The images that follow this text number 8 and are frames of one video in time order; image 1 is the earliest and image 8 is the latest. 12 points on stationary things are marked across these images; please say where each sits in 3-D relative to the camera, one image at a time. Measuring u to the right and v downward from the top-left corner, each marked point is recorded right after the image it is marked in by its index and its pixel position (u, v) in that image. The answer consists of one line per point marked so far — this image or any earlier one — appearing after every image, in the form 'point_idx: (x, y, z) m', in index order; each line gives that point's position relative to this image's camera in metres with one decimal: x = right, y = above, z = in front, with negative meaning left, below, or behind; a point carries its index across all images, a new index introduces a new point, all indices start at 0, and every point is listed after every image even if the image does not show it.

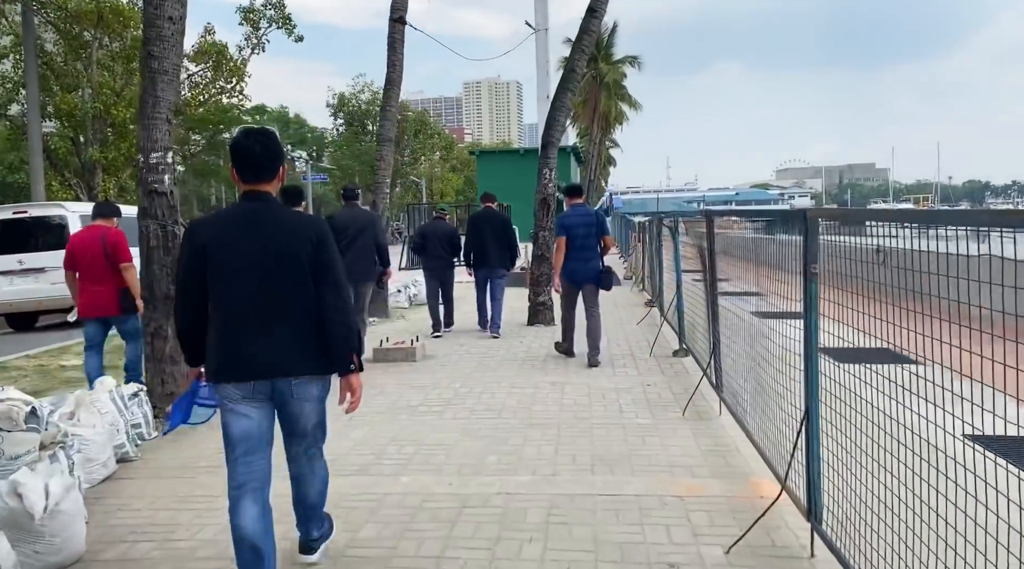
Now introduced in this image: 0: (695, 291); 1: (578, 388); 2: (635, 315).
0: (+1.9, -0.1, +8.7) m
1: (+0.6, -0.9, +7.6) m
2: (+2.0, -0.5, +13.5) m
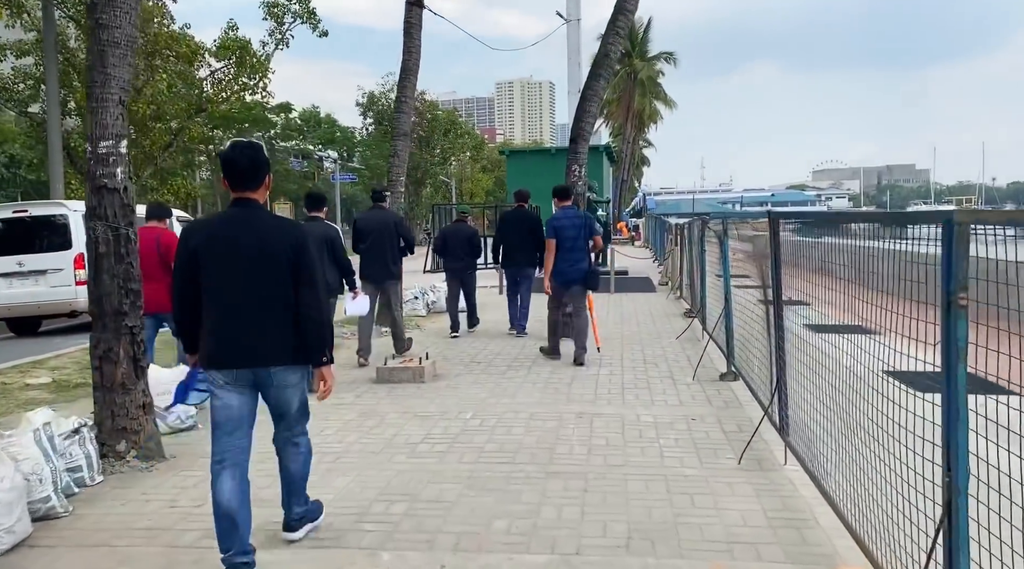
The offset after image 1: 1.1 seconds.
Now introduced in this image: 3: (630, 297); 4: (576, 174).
0: (+2.1, -0.2, +7.5) m
1: (+0.7, -1.1, +6.4) m
2: (+2.4, -0.6, +12.3) m
3: (+2.4, -0.3, +17.0) m
4: (+0.8, +1.5, +10.7) m
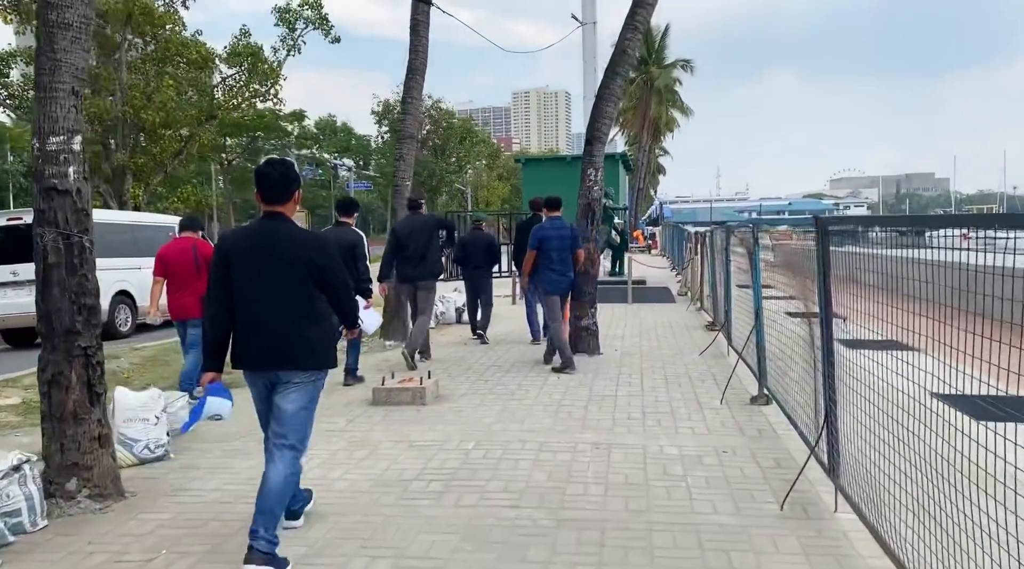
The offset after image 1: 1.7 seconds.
0: (+2.2, -0.3, +6.7) m
1: (+0.8, -1.2, +5.7) m
2: (+2.5, -0.8, +11.5) m
3: (+2.7, -0.5, +16.2) m
4: (+1.0, +1.3, +9.9) m
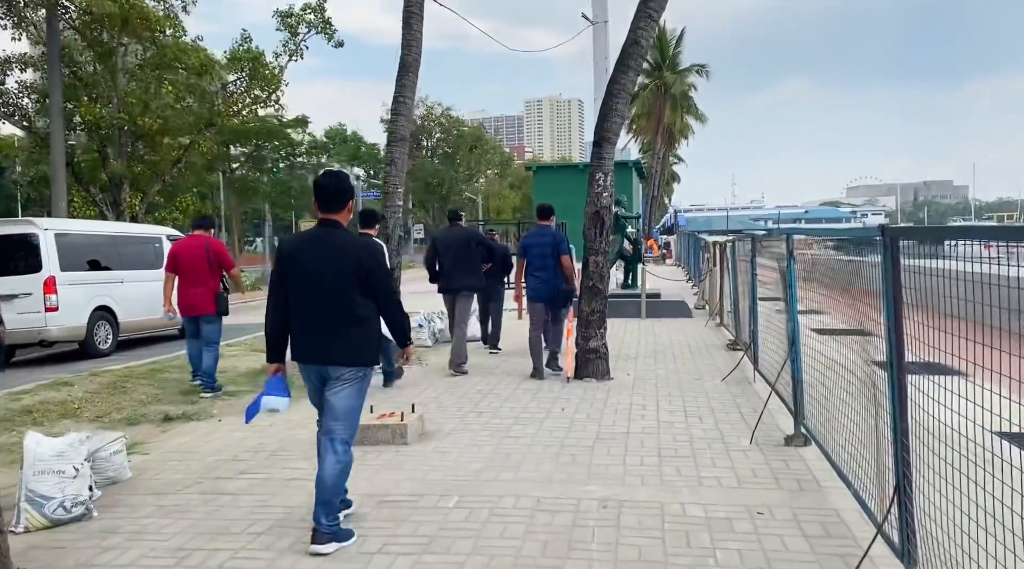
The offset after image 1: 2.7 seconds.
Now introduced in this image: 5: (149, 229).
0: (+2.1, -0.5, +5.7) m
1: (+0.7, -1.3, +4.7) m
2: (+2.6, -1.0, +10.5) m
3: (+2.8, -0.7, +15.2) m
4: (+1.0, +1.1, +9.0) m
5: (-7.1, +1.1, +16.1) m
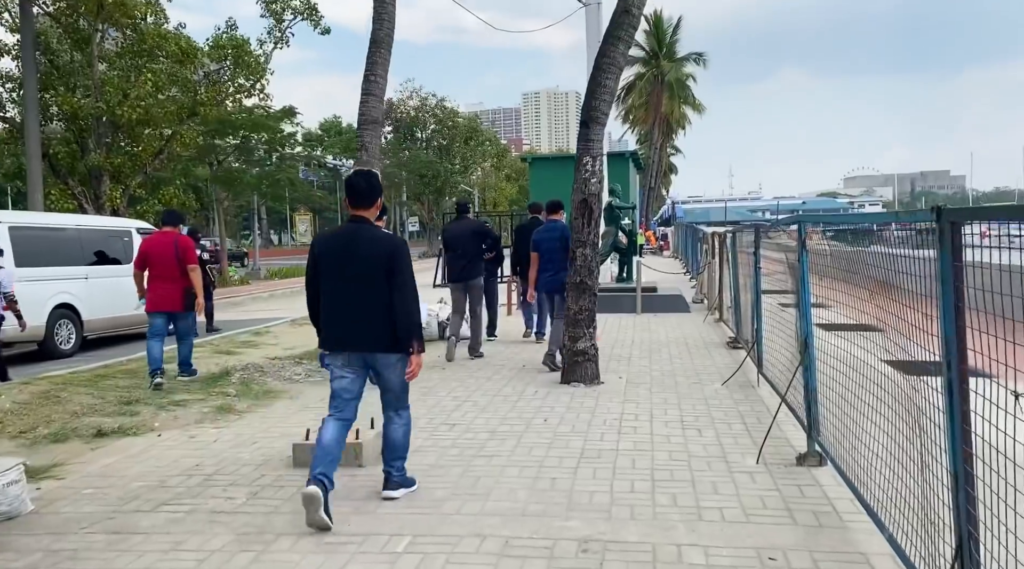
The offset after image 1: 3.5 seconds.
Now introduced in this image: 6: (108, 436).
0: (+2.0, -0.4, +4.9) m
1: (+0.5, -1.3, +3.8) m
2: (+2.4, -0.9, +9.7) m
3: (+2.6, -0.6, +14.4) m
4: (+0.8, +1.2, +8.1) m
5: (-7.3, +1.2, +15.3) m
6: (-3.2, -1.2, +6.5) m
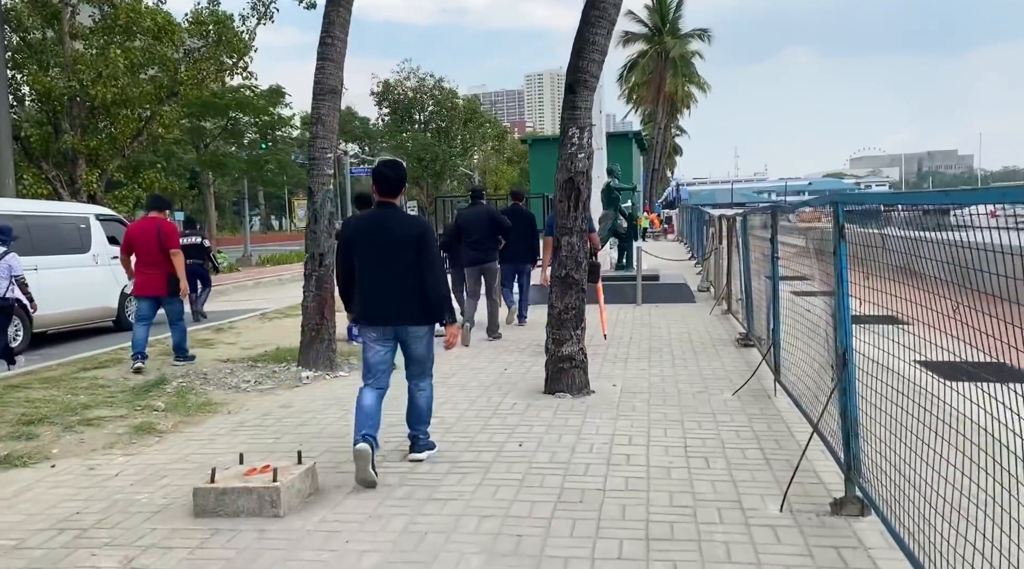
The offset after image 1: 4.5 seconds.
0: (+1.7, -0.4, +3.7) m
1: (+0.3, -1.3, +2.7) m
2: (+2.2, -0.8, +8.5) m
3: (+2.4, -0.4, +13.2) m
4: (+0.5, +1.2, +6.9) m
5: (-7.5, +1.3, +14.1) m
6: (-3.4, -1.2, +5.4) m
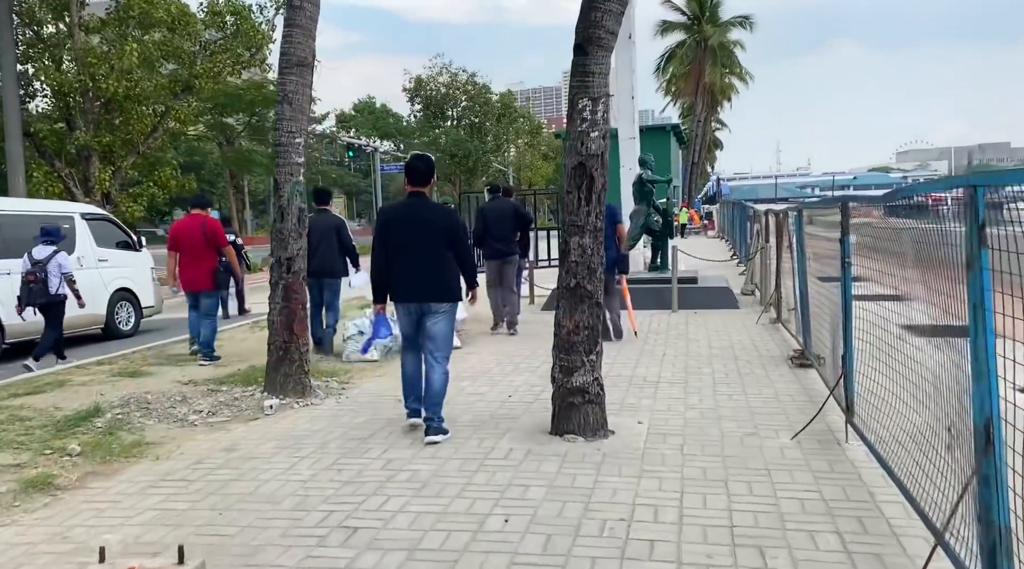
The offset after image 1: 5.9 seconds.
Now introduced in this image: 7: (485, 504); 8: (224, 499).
0: (+1.5, -0.5, +2.2) m
1: (+0.1, -1.4, +1.2) m
2: (+2.2, -0.9, +6.9) m
3: (+2.6, -0.5, +11.6) m
4: (+0.5, +1.1, +5.4) m
5: (-7.2, +1.2, +13.0) m
6: (-3.5, -1.3, +4.1) m
7: (-0.1, -1.2, +4.5) m
8: (-1.6, -1.2, +4.7) m
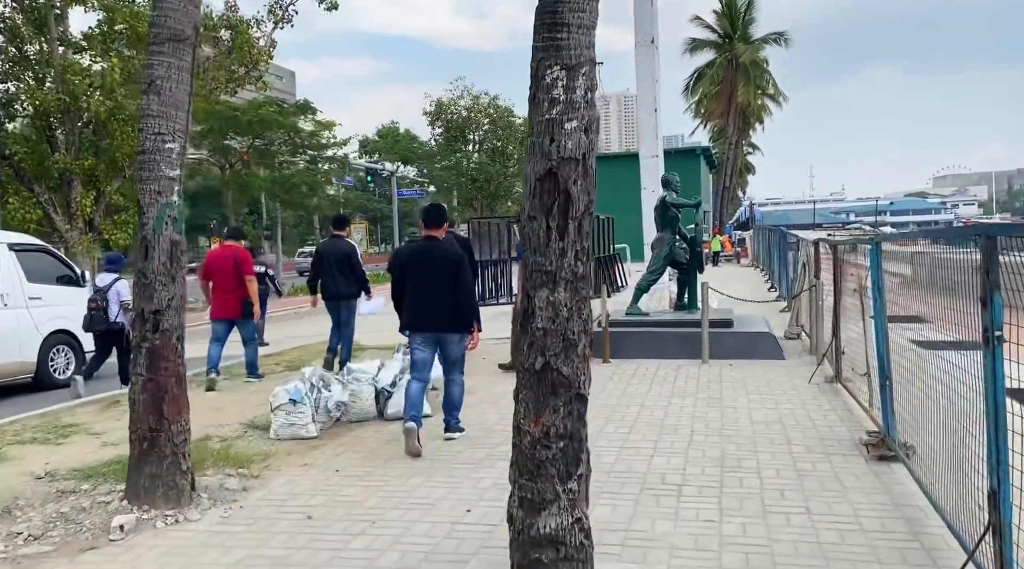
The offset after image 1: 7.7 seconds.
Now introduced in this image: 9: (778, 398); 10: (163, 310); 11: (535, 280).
0: (+1.1, -0.8, 0.0) m
1: (-0.4, -1.6, -0.9) m
2: (+2.0, -1.3, +4.7) m
3: (+2.6, -1.0, +9.4) m
4: (+0.2, +0.8, +3.4) m
5: (-7.2, +0.7, +11.2) m
6: (-3.9, -1.6, +2.1) m
7: (-0.5, -1.5, +2.4) m
8: (-2.0, -1.5, +2.6) m
9: (+2.6, -1.1, +8.2) m
10: (-2.1, -0.1, +4.9) m
11: (+0.1, 0.0, +3.4) m
